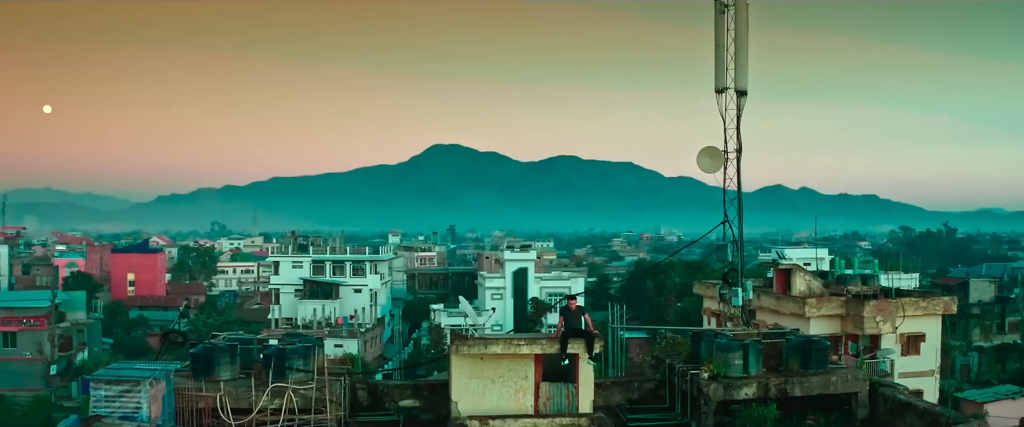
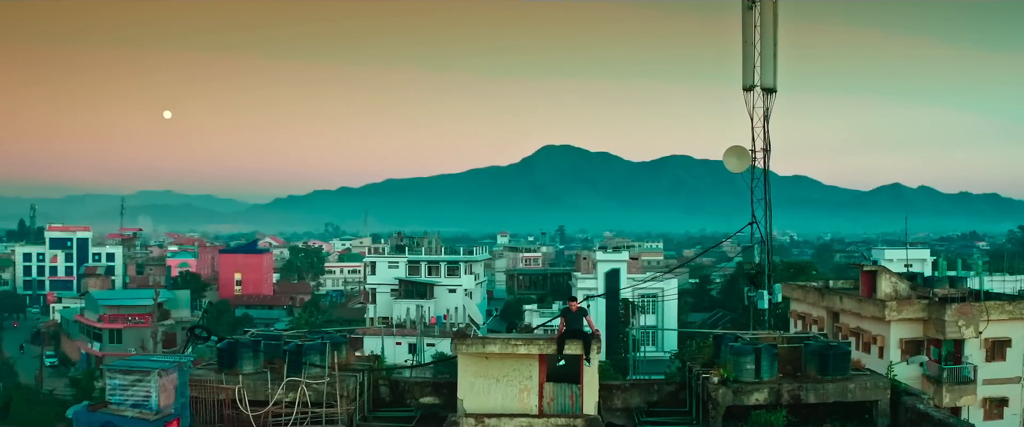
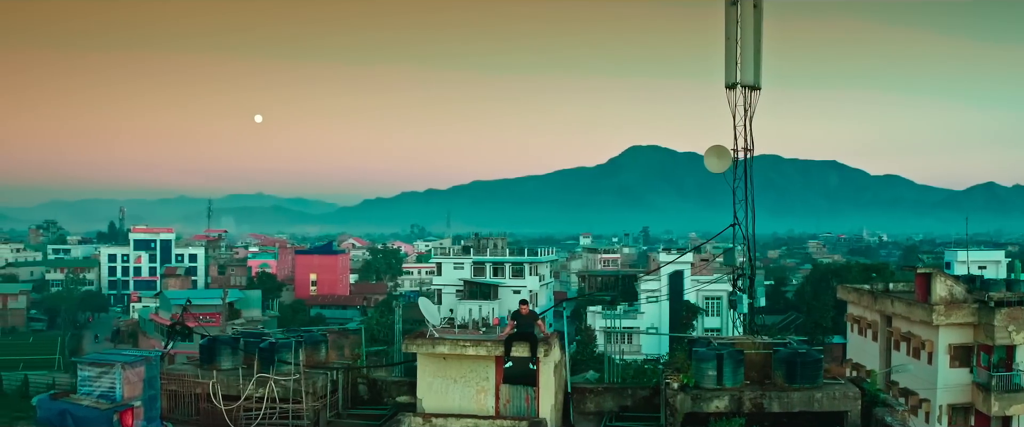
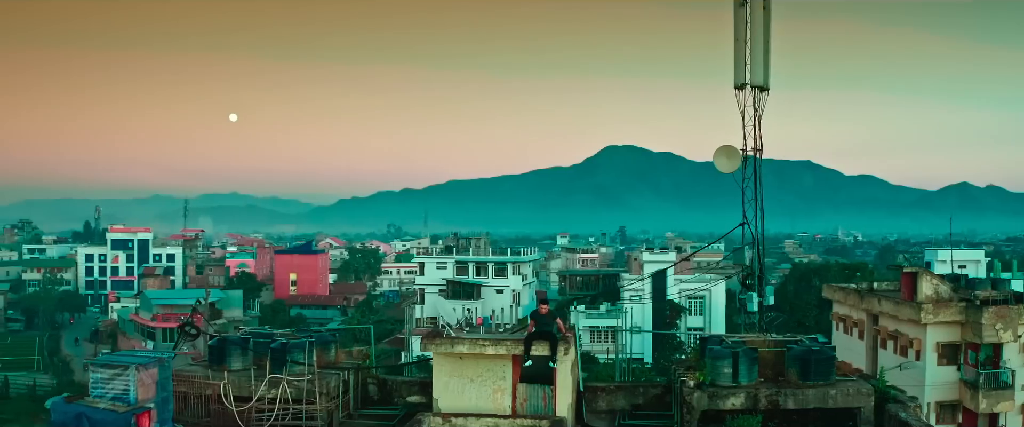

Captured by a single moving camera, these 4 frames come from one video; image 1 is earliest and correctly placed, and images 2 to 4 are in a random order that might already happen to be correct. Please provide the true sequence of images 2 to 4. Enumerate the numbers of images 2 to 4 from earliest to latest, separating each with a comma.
2, 4, 3
